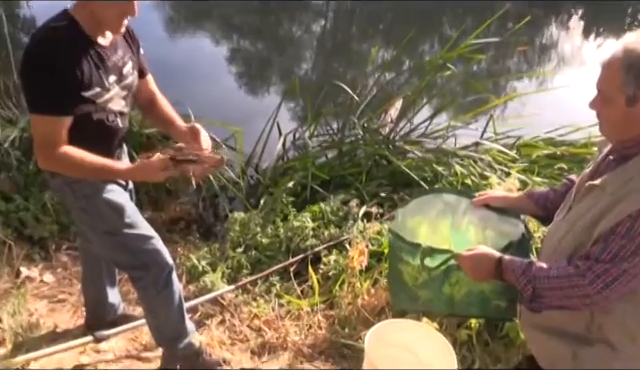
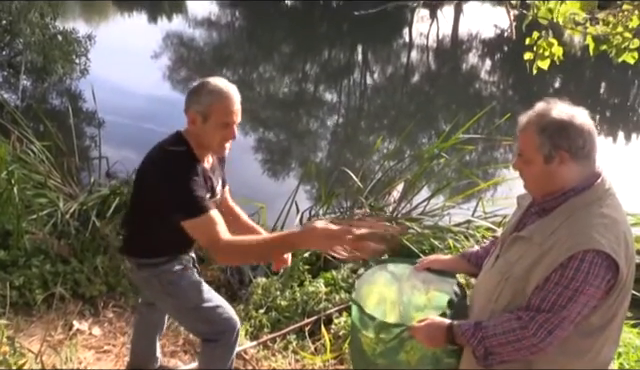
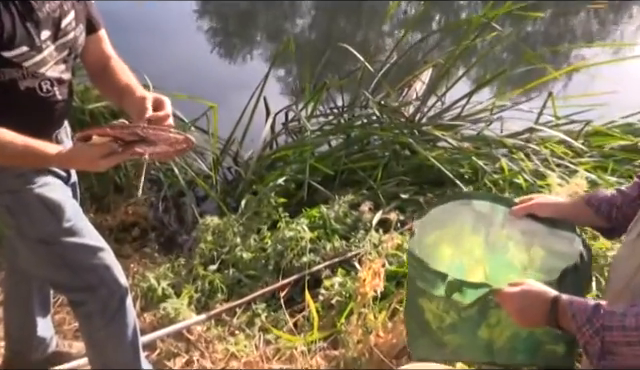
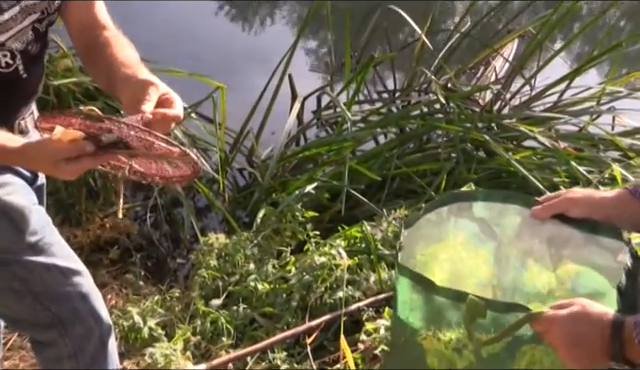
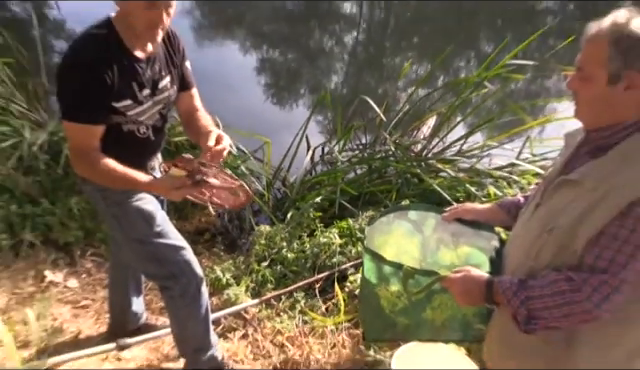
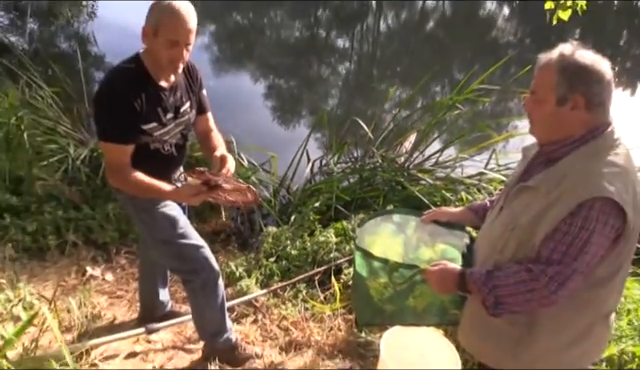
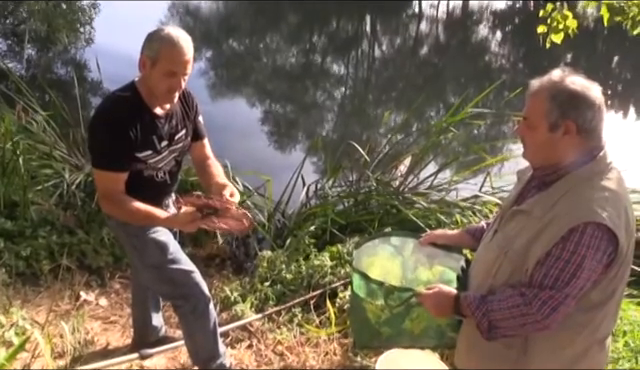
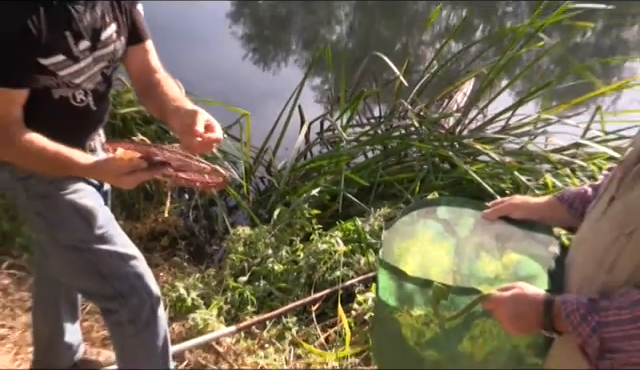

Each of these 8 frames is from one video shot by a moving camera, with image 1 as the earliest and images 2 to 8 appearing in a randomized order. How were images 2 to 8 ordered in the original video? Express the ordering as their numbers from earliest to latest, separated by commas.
3, 4, 8, 5, 6, 7, 2
